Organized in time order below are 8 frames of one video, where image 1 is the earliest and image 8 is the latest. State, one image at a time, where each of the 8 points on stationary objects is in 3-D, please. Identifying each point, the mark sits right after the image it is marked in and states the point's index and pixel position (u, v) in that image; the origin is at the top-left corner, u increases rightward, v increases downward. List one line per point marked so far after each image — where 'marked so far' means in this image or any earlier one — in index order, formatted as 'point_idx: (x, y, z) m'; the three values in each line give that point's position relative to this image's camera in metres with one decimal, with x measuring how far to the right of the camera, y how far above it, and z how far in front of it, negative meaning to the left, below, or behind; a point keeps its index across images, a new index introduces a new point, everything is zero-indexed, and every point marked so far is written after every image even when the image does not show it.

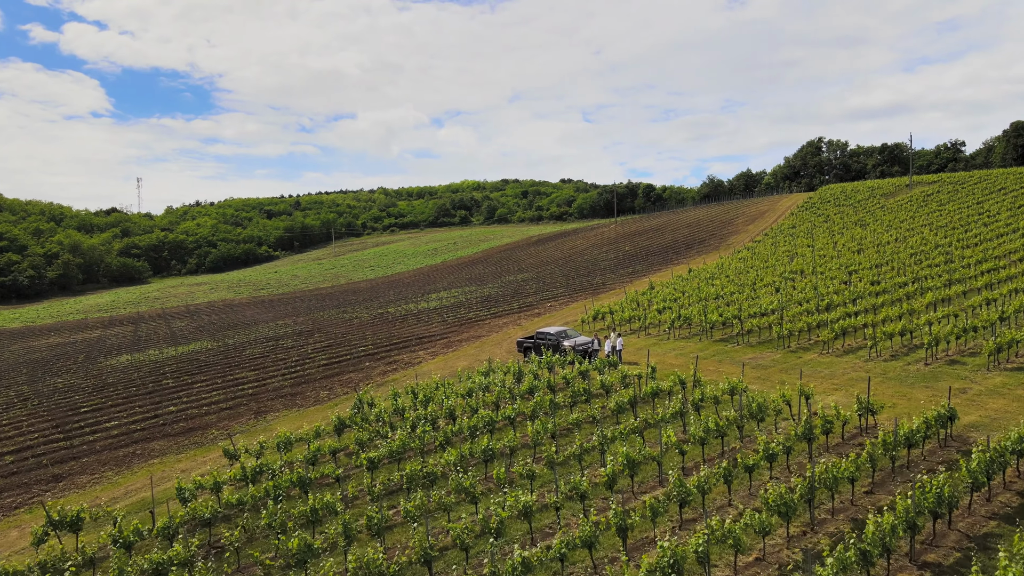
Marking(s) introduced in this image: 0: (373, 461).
0: (-3.1, -3.8, +15.8) m
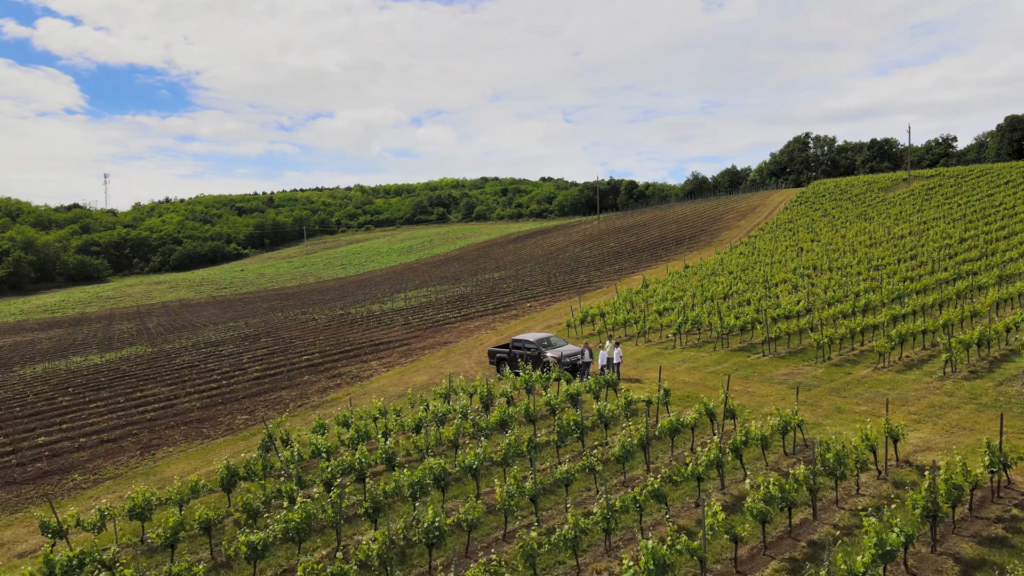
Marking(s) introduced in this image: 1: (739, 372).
0: (-3.7, -3.7, +10.2) m
1: (+6.2, -2.3, +19.5) m
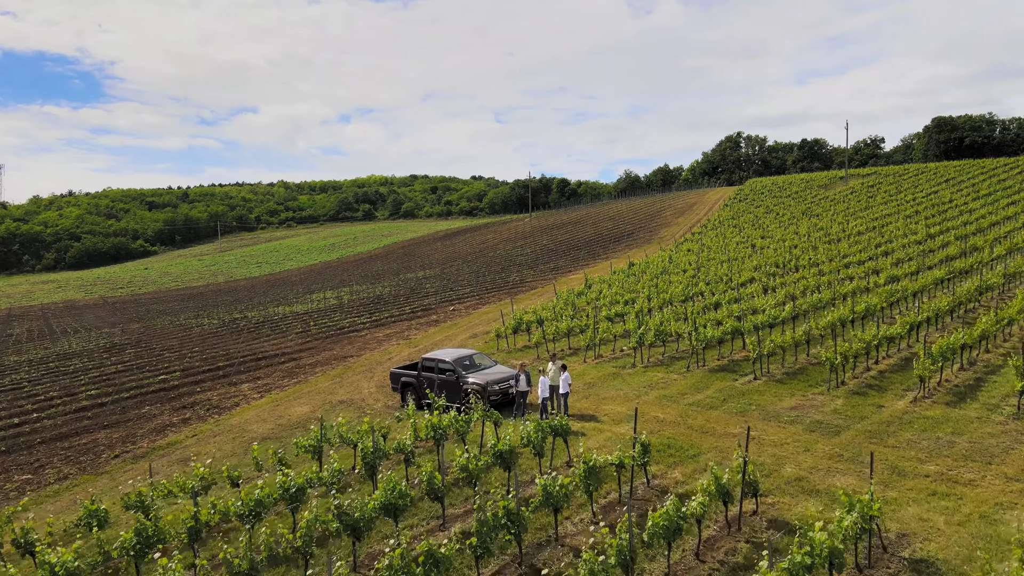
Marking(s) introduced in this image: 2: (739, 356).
0: (-4.6, -3.7, +4.1) m
1: (+4.3, -2.3, +14.3) m
2: (+5.7, -1.7, +18.0) m
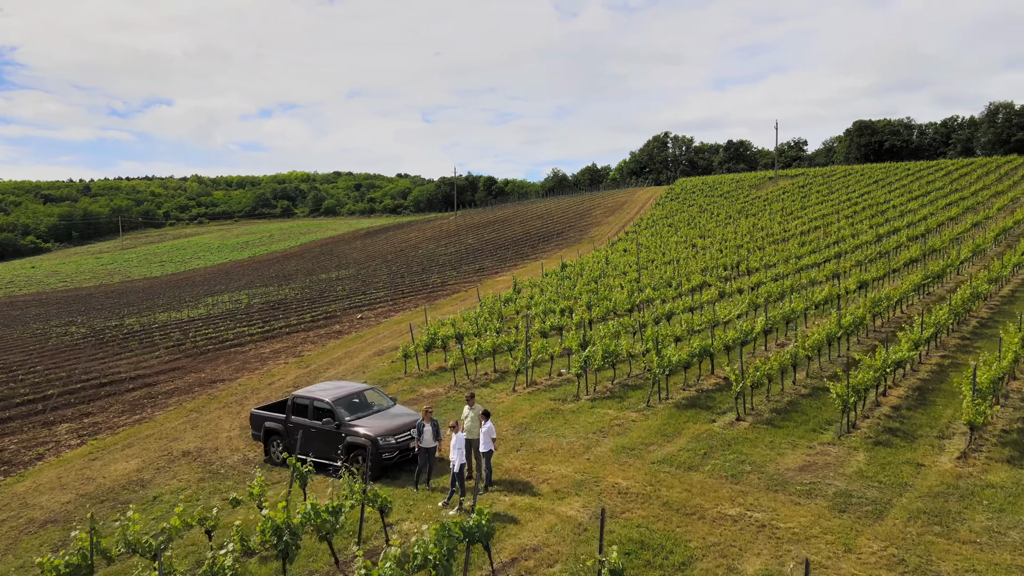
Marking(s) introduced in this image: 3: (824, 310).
0: (-4.9, -3.9, -0.7) m
1: (+2.9, -2.5, +10.3) m
2: (+3.9, -1.9, +14.1) m
3: (+8.1, -0.5, +18.5) m
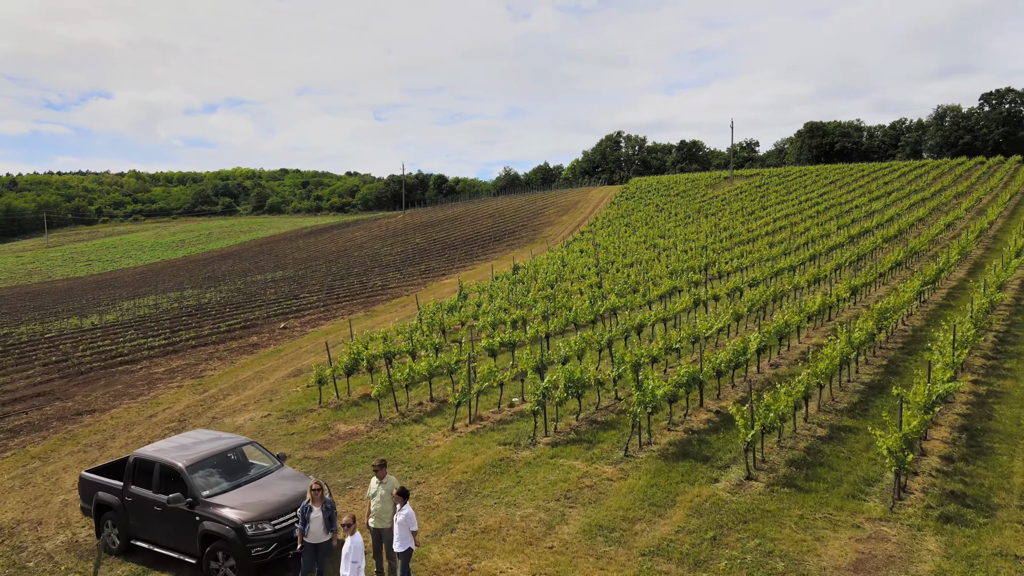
0: (-4.9, -4.1, -4.3) m
1: (+2.2, -2.7, +7.2) m
2: (+2.9, -2.1, +11.1) m
3: (+6.8, -0.7, +15.8) m
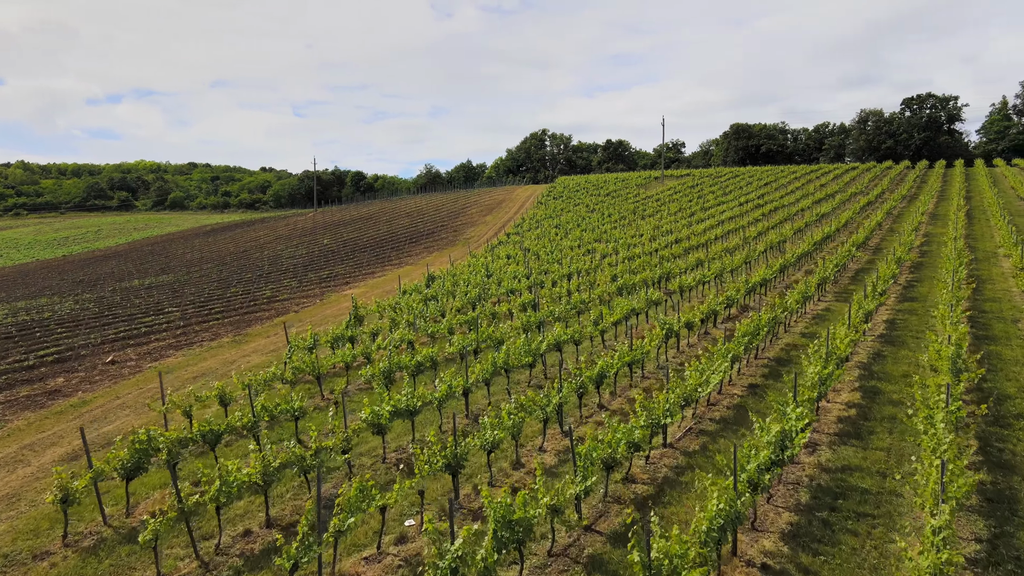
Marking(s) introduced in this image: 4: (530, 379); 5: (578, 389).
0: (-4.1, -4.7, -10.4) m
1: (+1.7, -3.3, +1.8) m
2: (+2.0, -2.6, +5.7) m
3: (+5.3, -1.2, +10.8) m
4: (+0.3, -1.6, +13.7) m
5: (+1.0, -1.5, +11.8) m
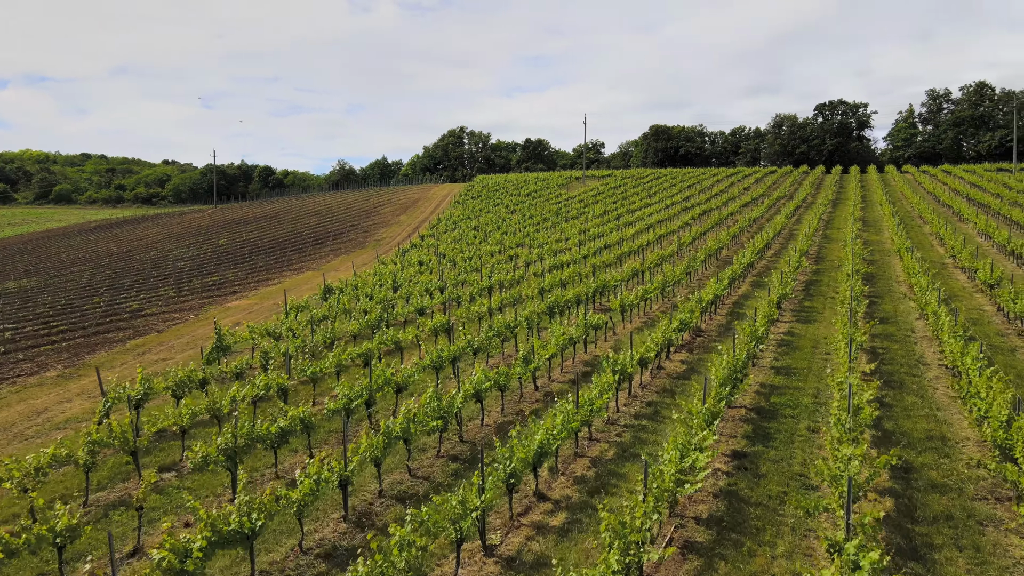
0: (-2.7, -5.2, -14.5) m
1: (+1.7, -3.8, -1.7) m
2: (+1.5, -3.1, +2.2) m
3: (+4.3, -1.7, +7.6) m
4: (-1.0, -2.1, +9.9) m
5: (-0.1, -2.0, +8.2) m
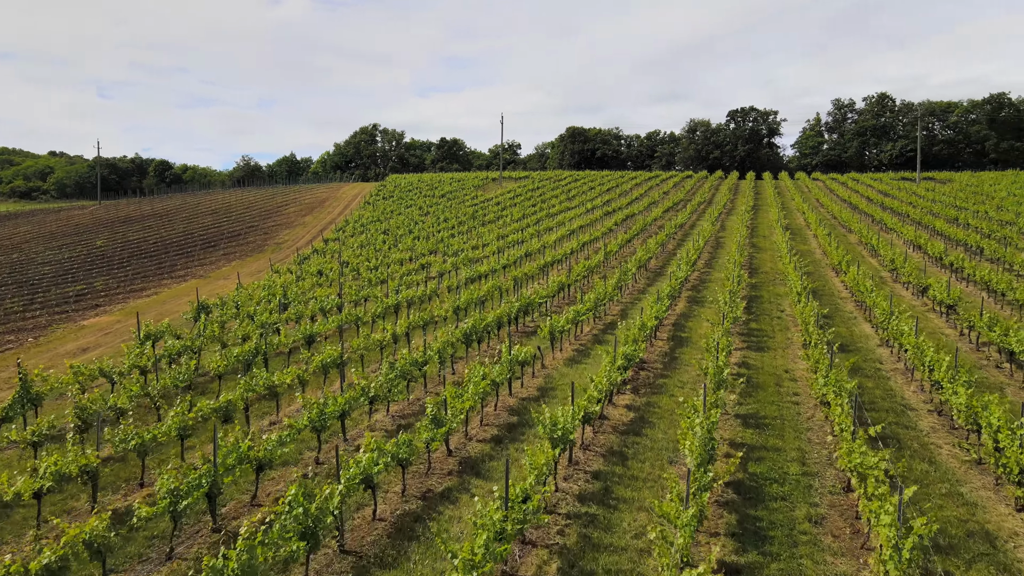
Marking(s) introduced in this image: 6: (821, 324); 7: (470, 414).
0: (-0.8, -5.7, -17.7) m
1: (+2.1, -4.3, -4.5) m
2: (+1.5, -3.6, -0.6) m
3: (+3.6, -2.2, +5.1) m
4: (-2.0, -2.6, +6.7) m
5: (-0.8, -2.5, +5.1) m
6: (+7.4, -0.5, +16.5) m
7: (-0.4, -1.8, +10.7) m
